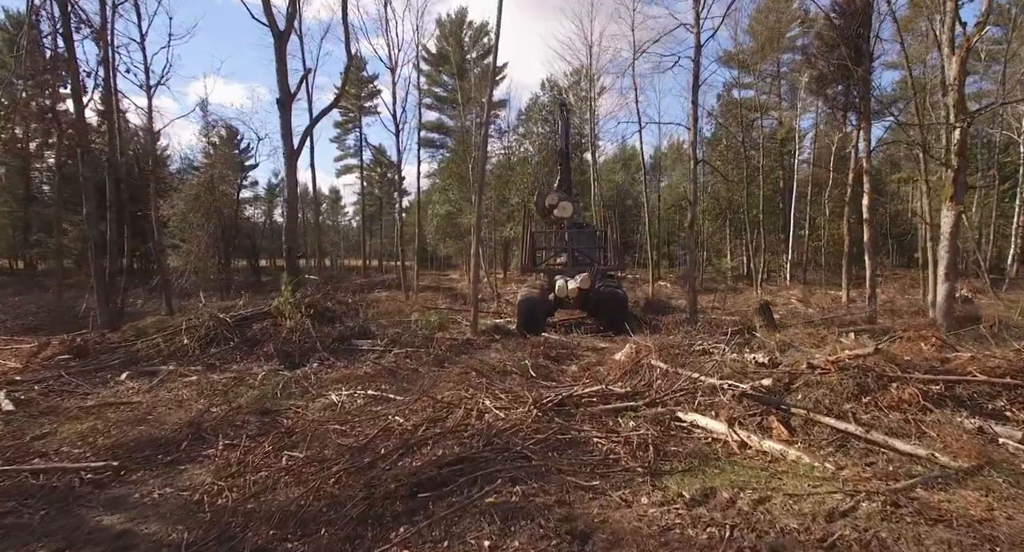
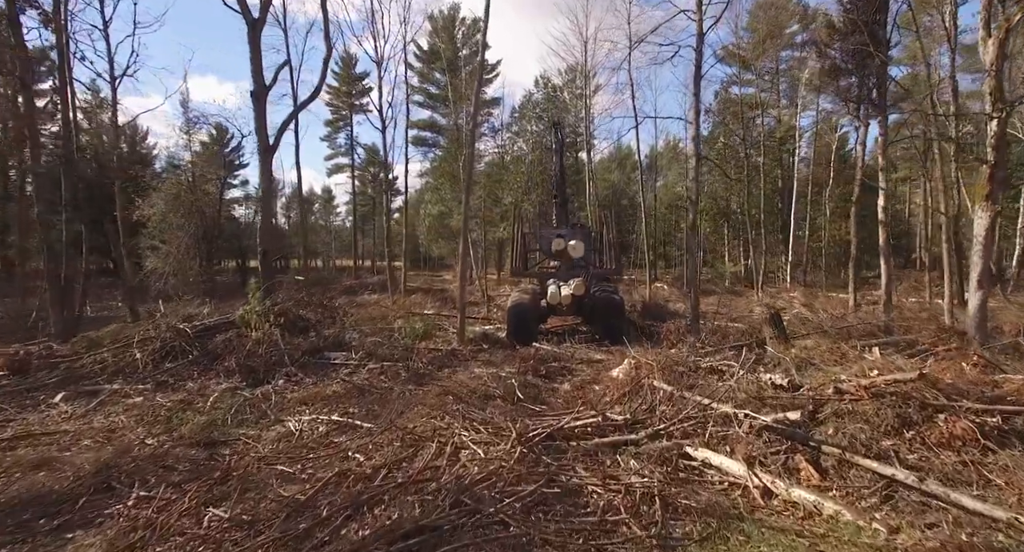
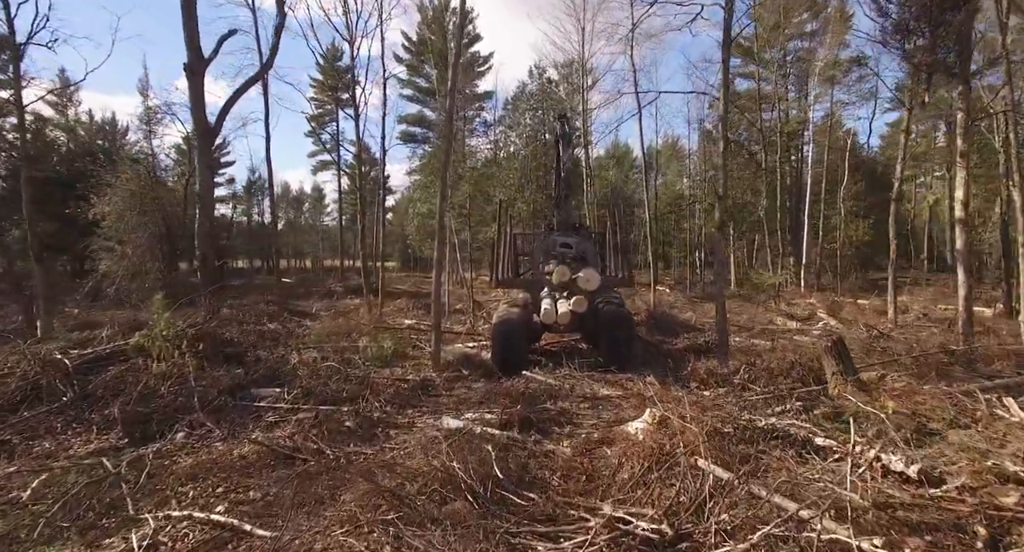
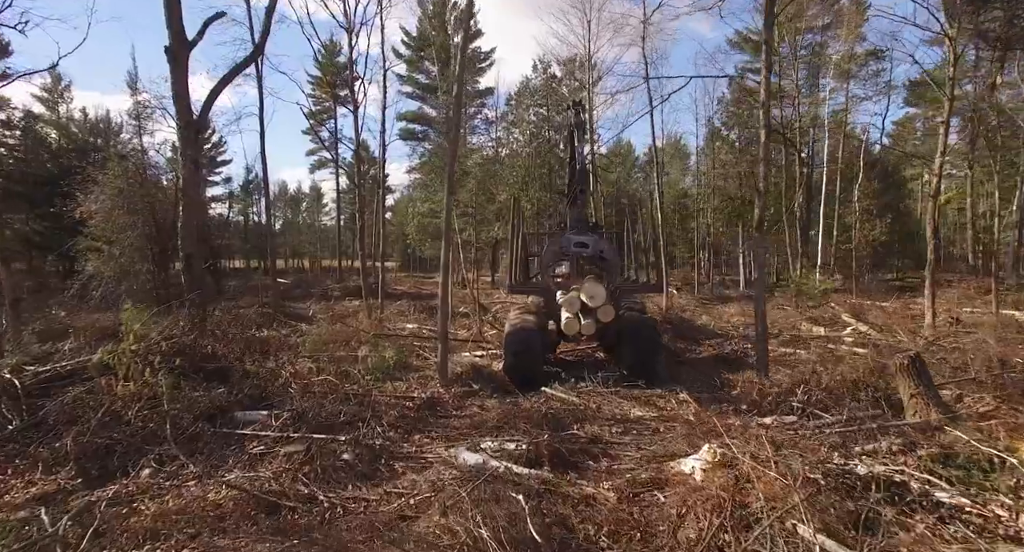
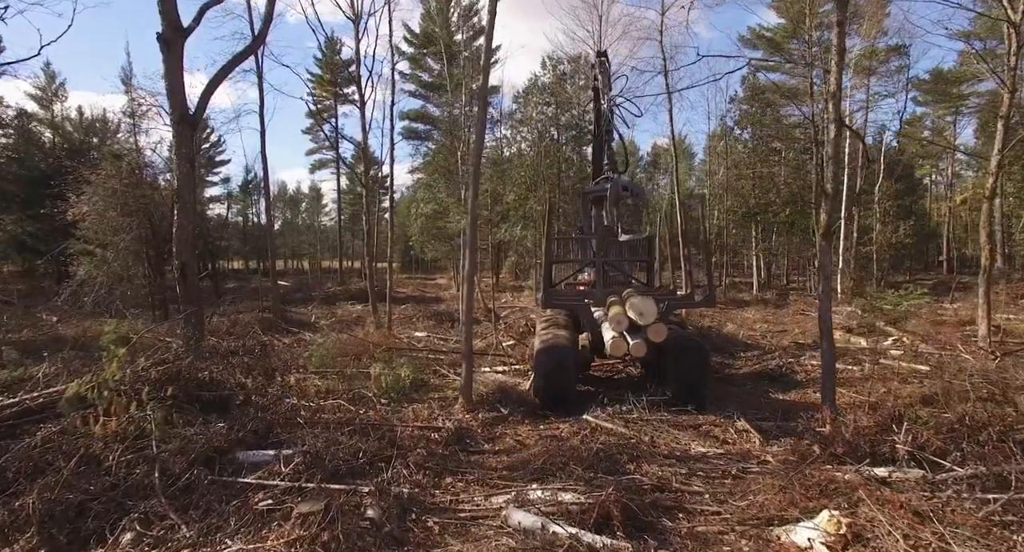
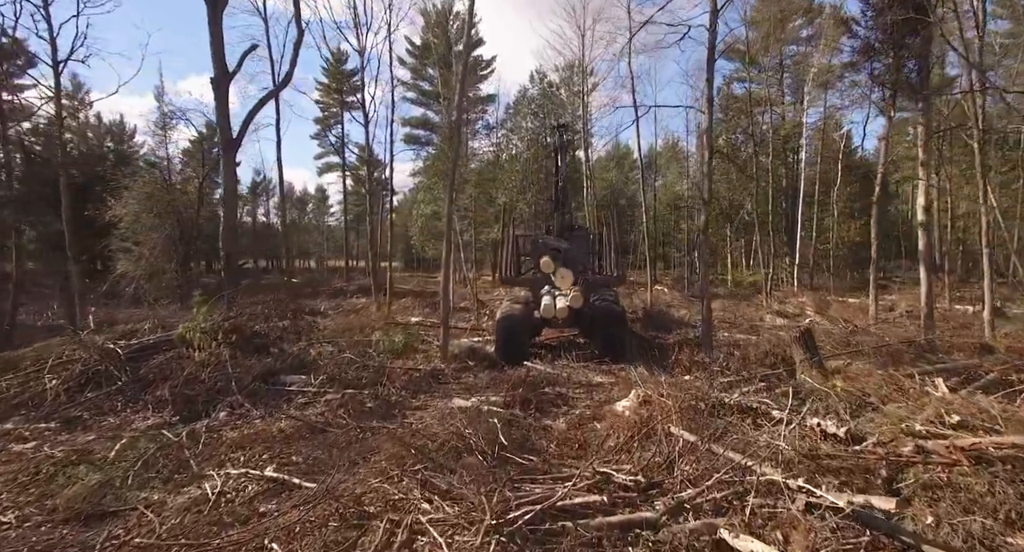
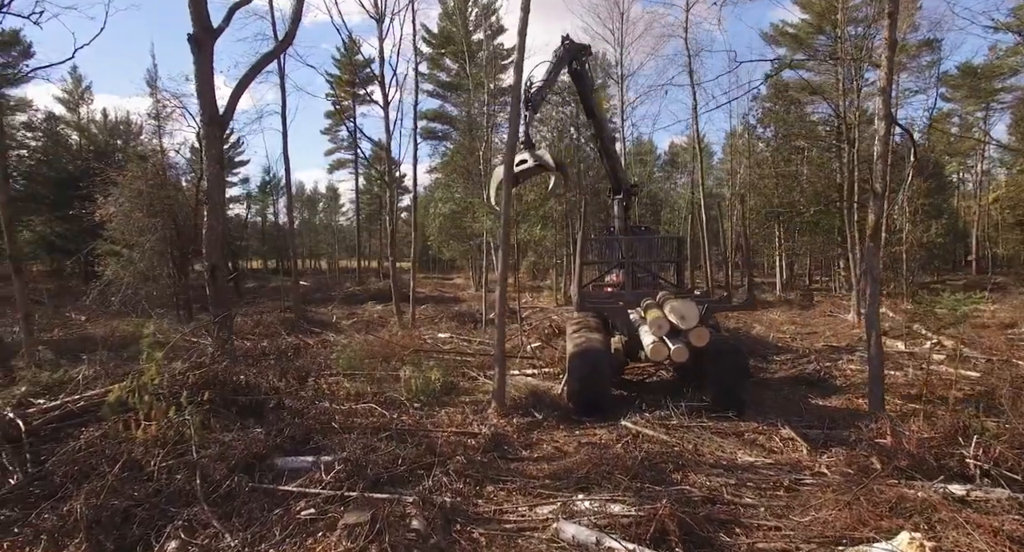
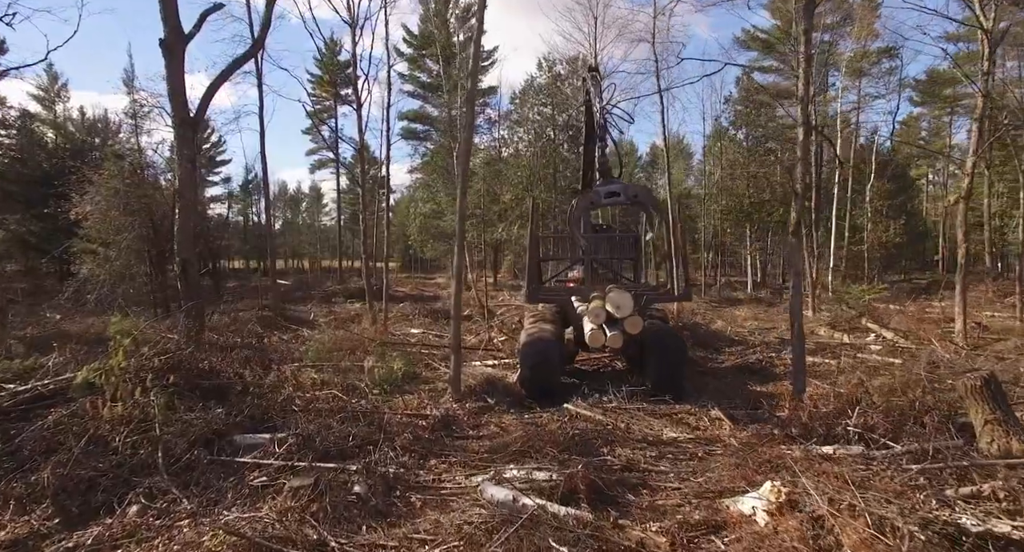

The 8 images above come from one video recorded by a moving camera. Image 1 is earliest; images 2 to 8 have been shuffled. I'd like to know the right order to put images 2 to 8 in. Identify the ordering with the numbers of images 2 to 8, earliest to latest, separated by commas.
2, 6, 3, 4, 8, 5, 7
